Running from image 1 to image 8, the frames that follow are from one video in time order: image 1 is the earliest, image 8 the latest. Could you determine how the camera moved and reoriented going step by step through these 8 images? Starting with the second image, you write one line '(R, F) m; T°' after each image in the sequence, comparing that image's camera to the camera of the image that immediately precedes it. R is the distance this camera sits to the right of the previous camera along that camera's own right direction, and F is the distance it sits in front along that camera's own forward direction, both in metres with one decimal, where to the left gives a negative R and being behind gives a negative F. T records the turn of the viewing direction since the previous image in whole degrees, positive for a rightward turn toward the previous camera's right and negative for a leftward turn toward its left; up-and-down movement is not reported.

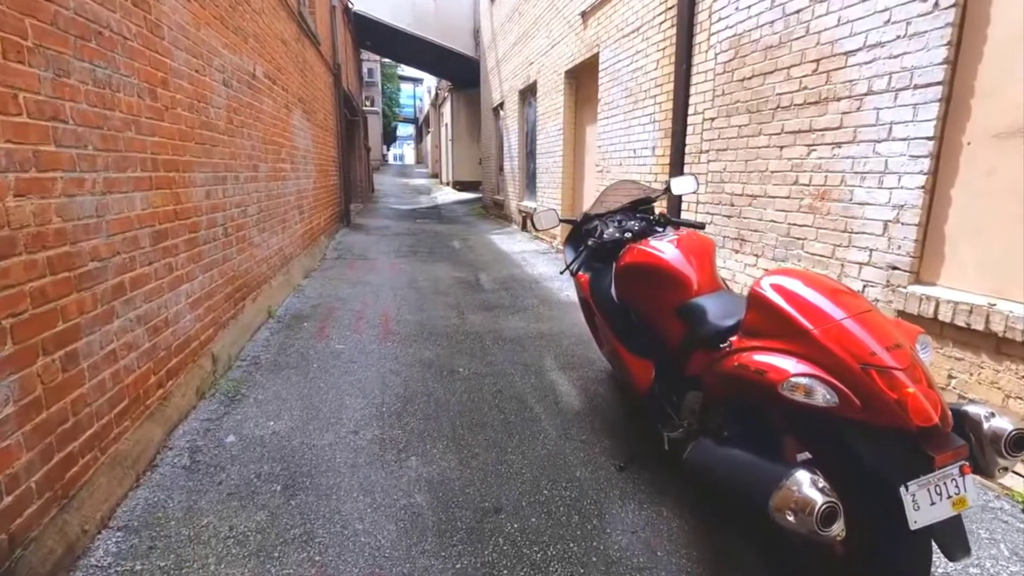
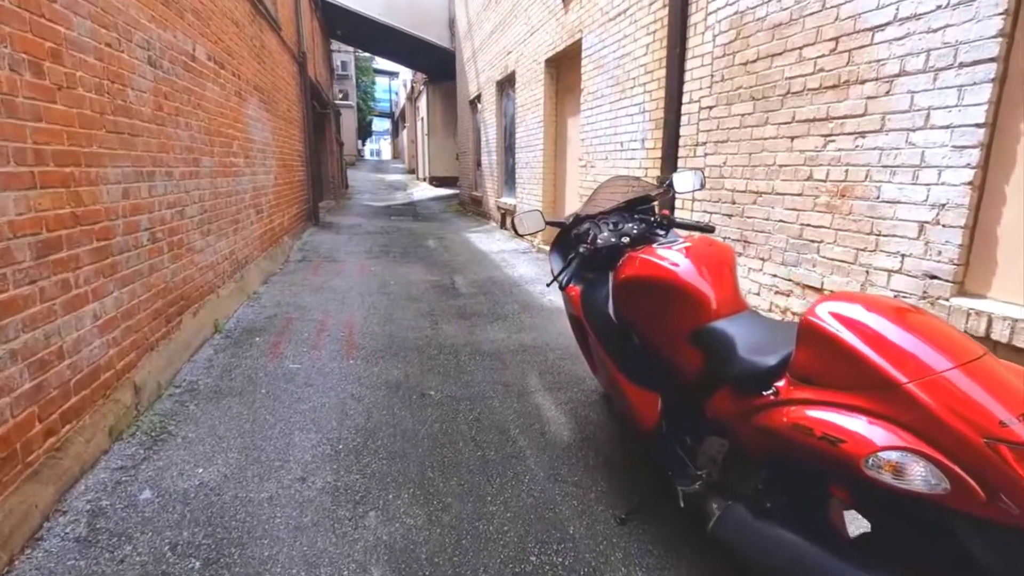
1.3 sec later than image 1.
(0.0, +0.5) m; +2°
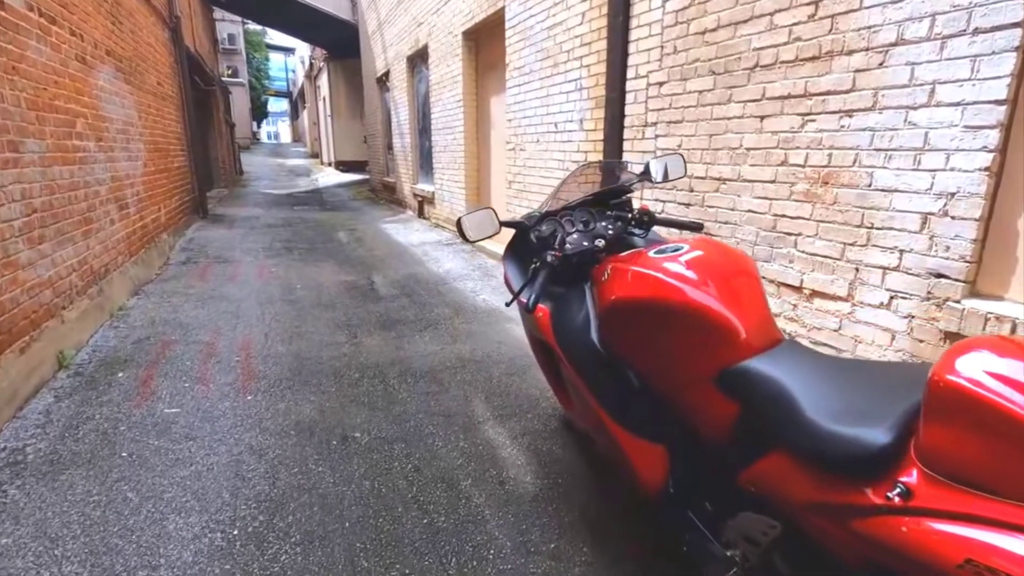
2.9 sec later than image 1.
(-0.1, +0.6) m; +9°
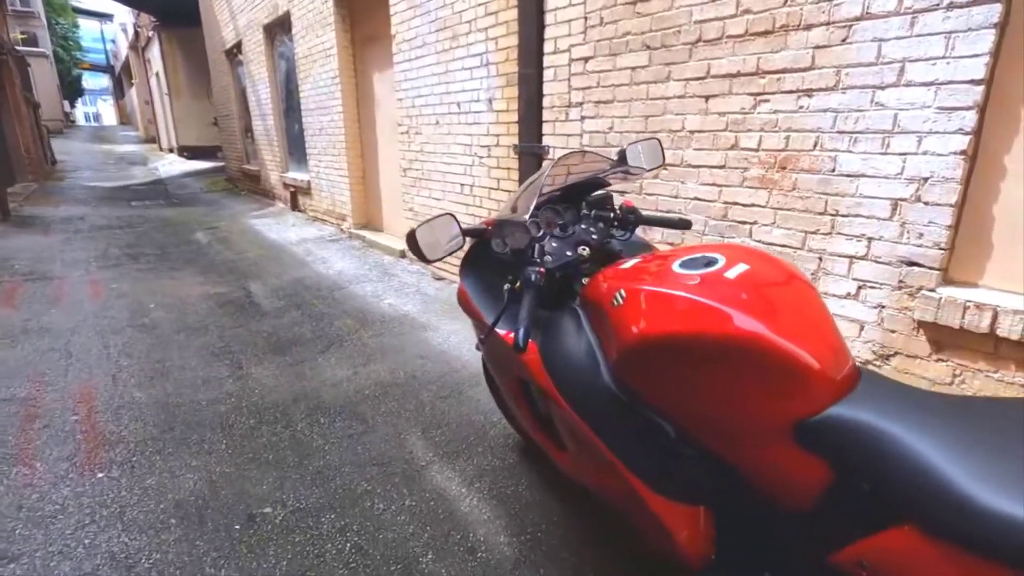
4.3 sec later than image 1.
(-0.3, +0.5) m; +13°
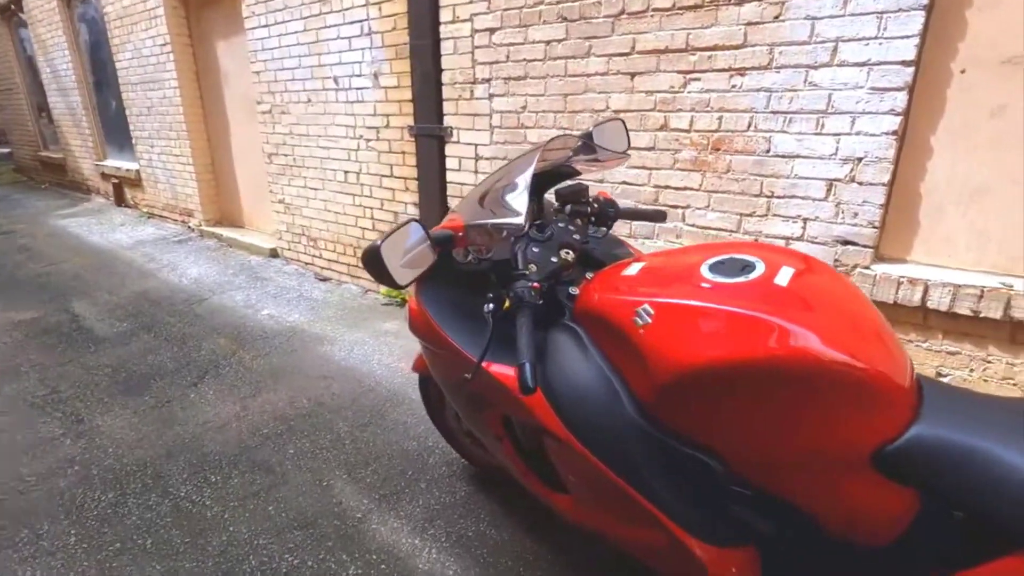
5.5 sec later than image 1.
(-0.3, +0.3) m; +14°
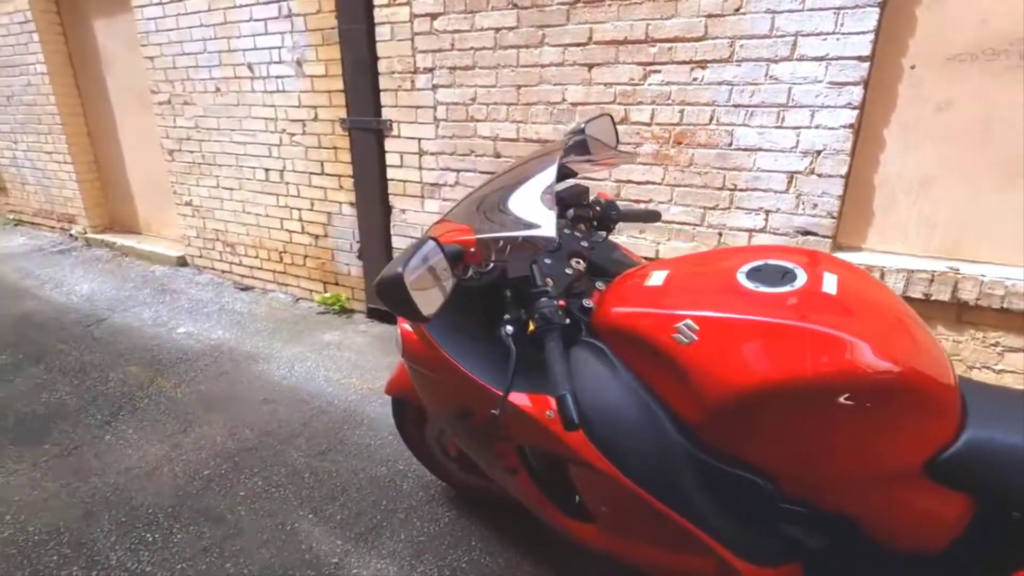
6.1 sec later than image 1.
(-0.2, +0.2) m; +9°
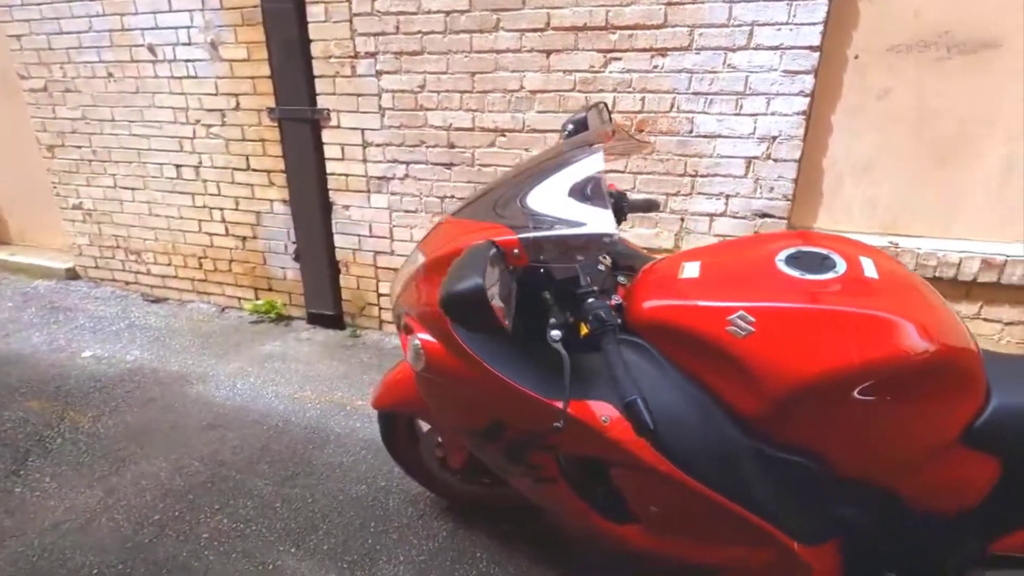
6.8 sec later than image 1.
(-0.3, +0.1) m; +10°
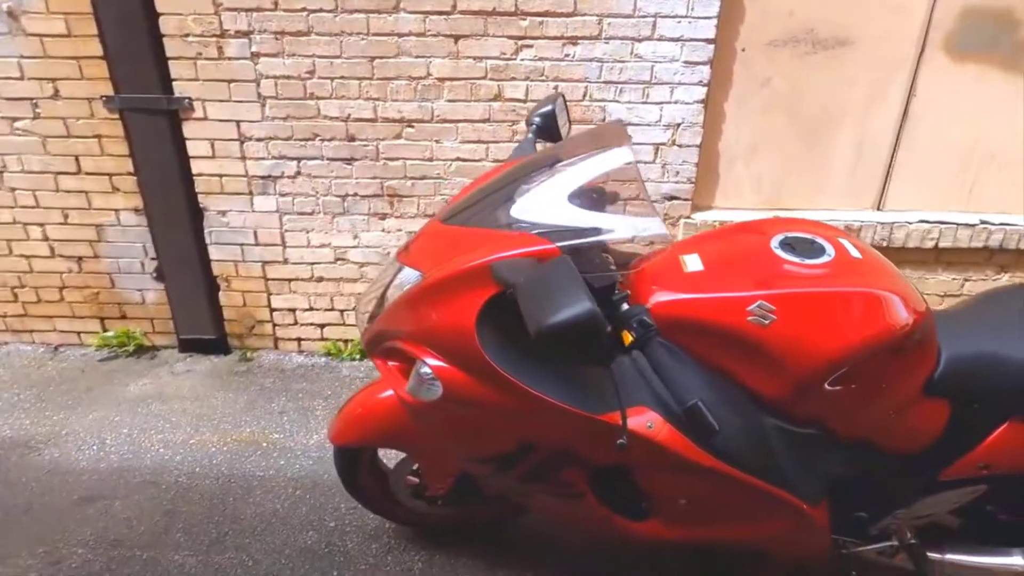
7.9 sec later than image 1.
(-0.3, +0.1) m; +16°
